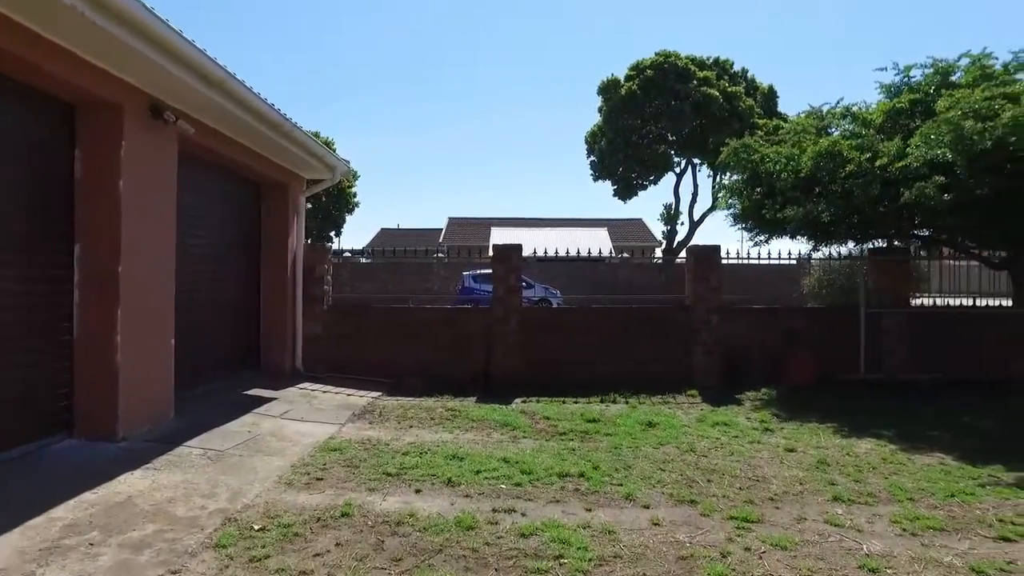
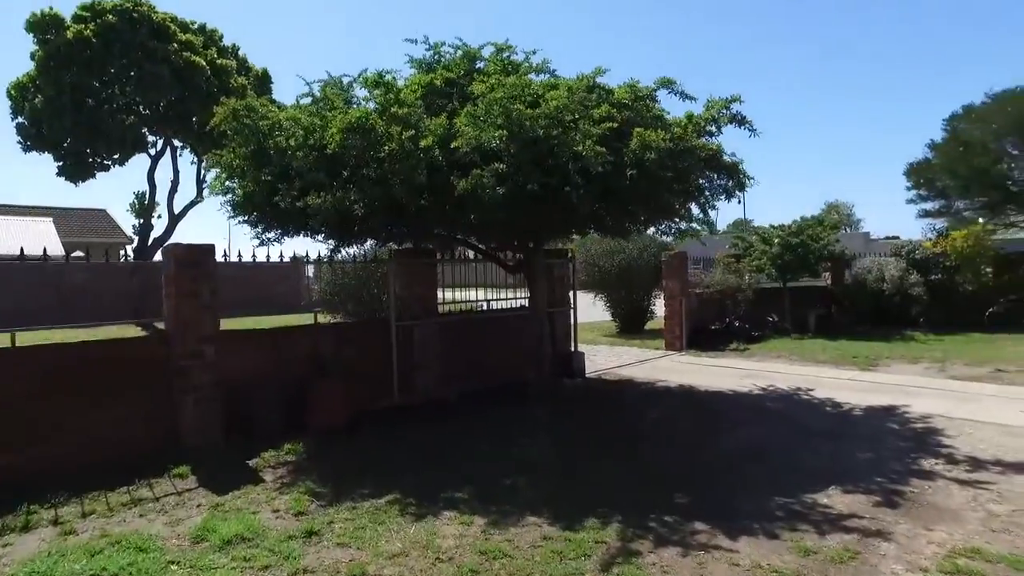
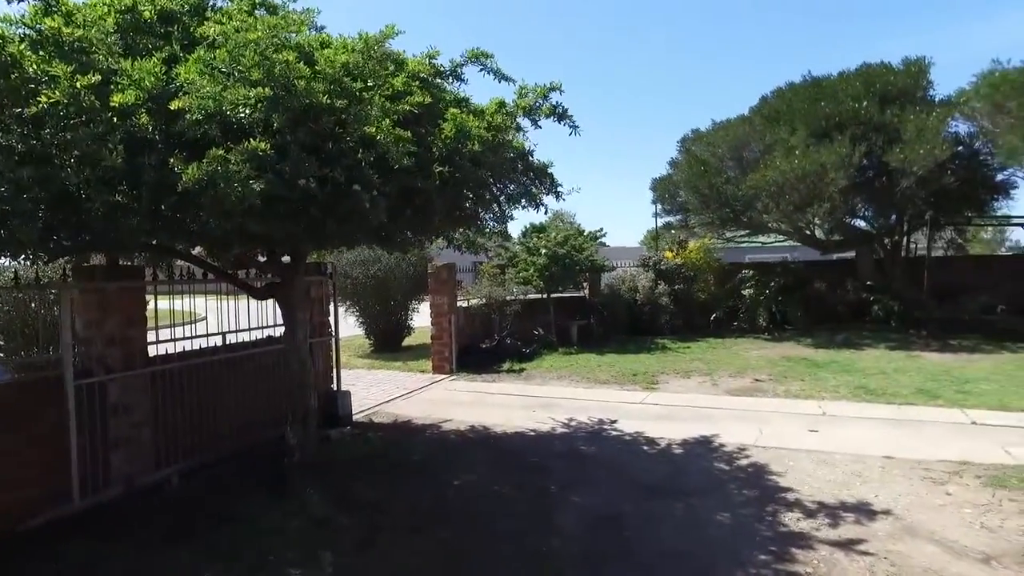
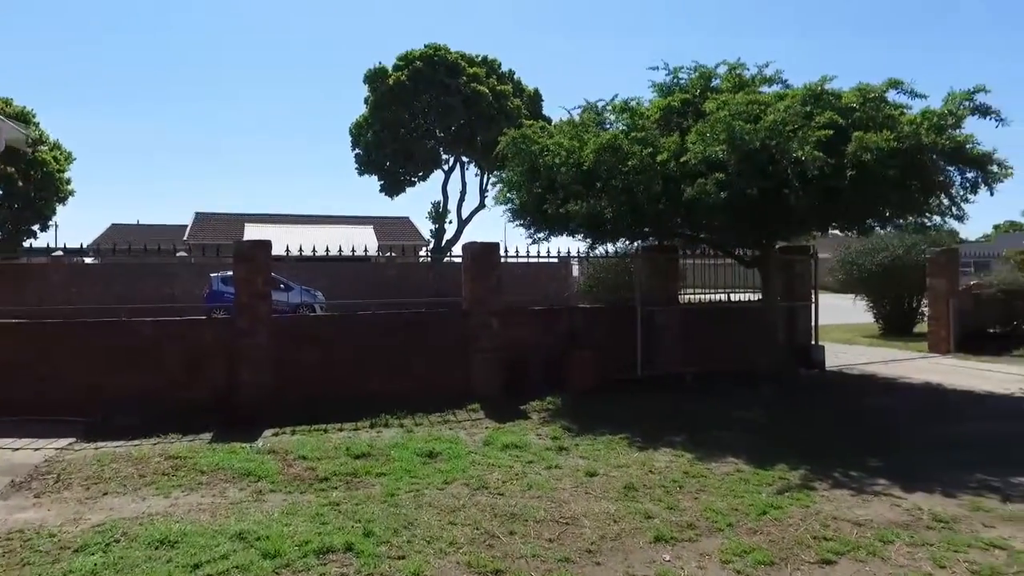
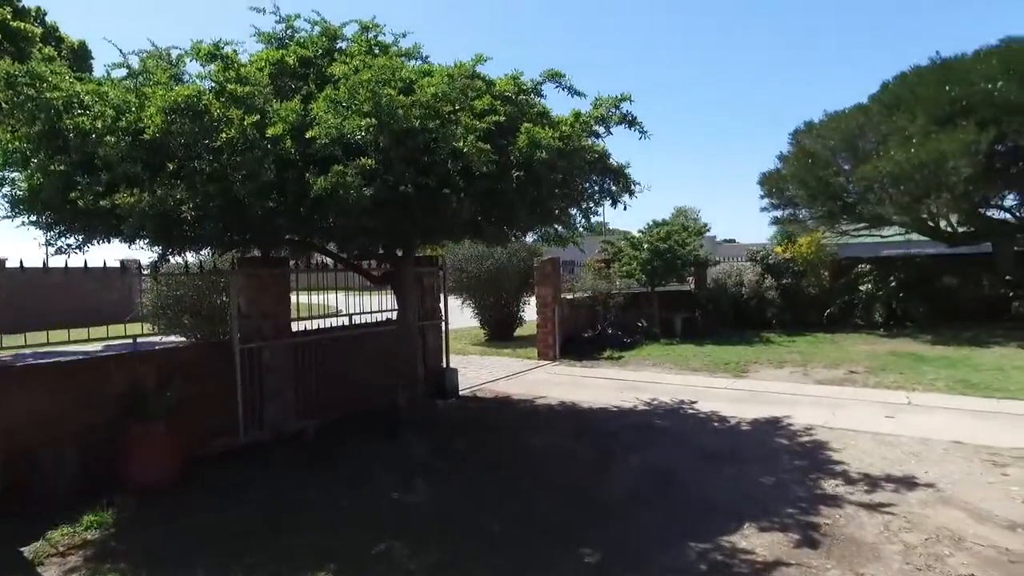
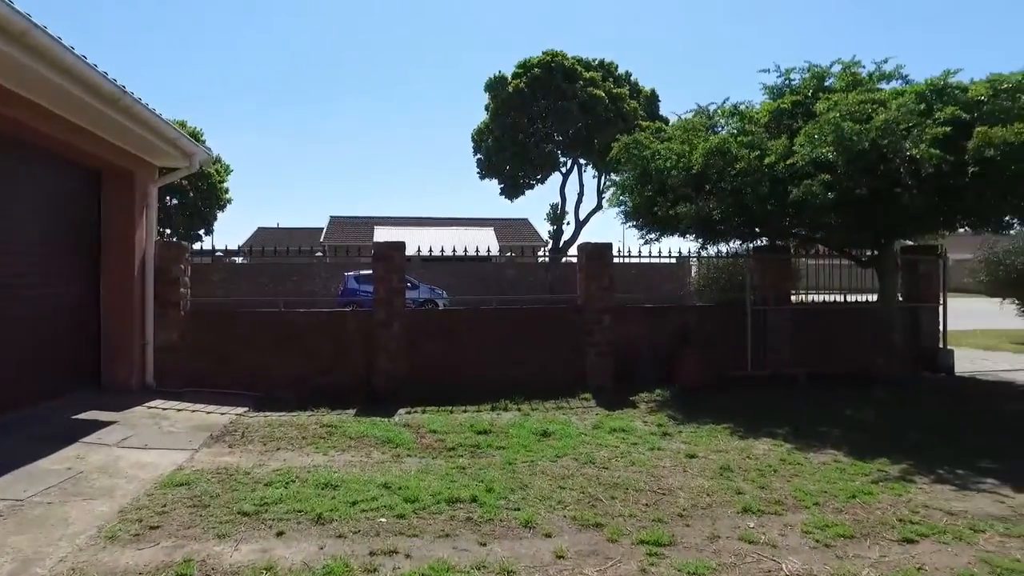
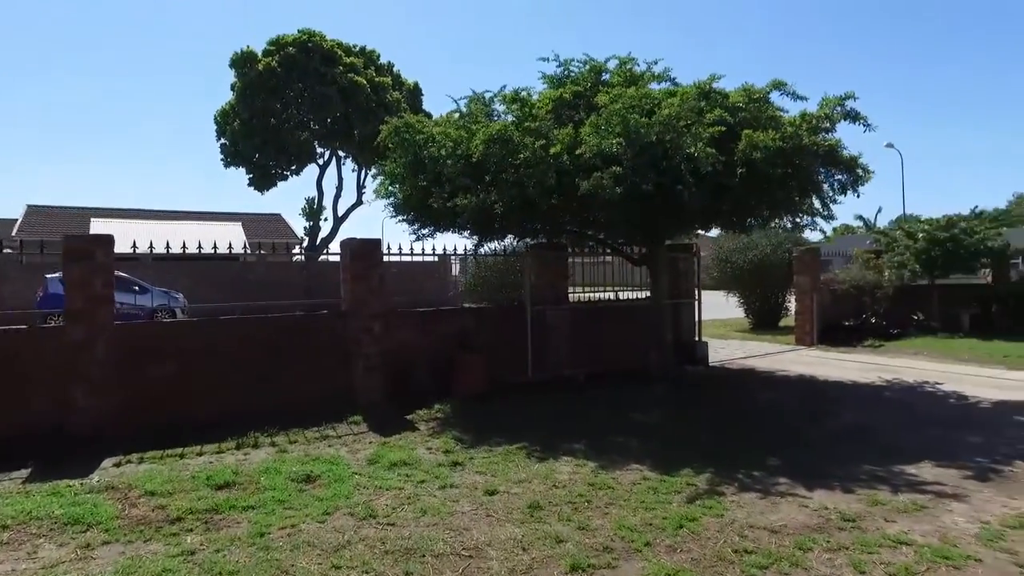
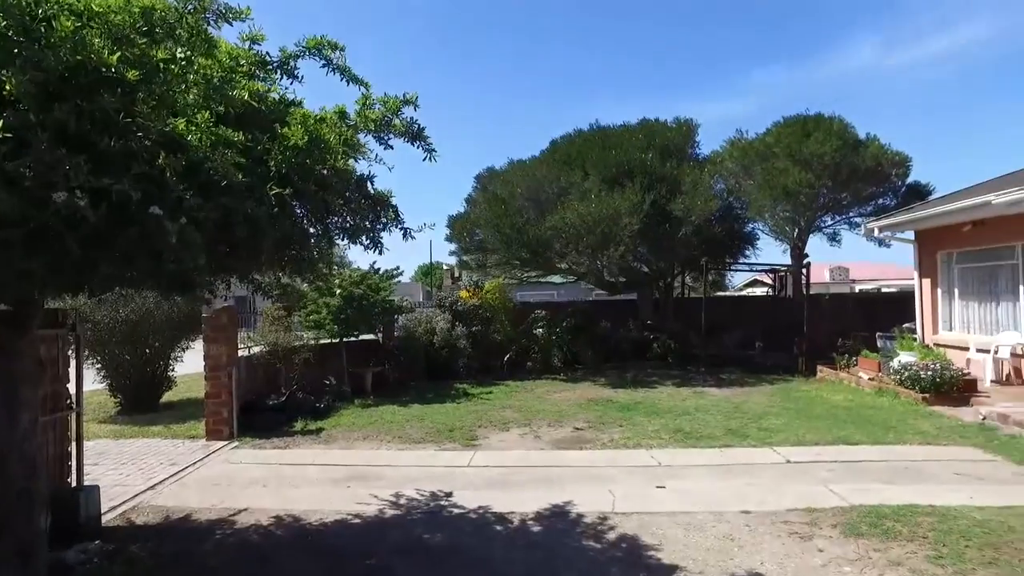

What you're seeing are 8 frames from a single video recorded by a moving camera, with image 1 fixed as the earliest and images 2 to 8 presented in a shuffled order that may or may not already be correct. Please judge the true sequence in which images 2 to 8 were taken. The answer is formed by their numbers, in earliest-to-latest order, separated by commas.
6, 4, 7, 2, 5, 3, 8
